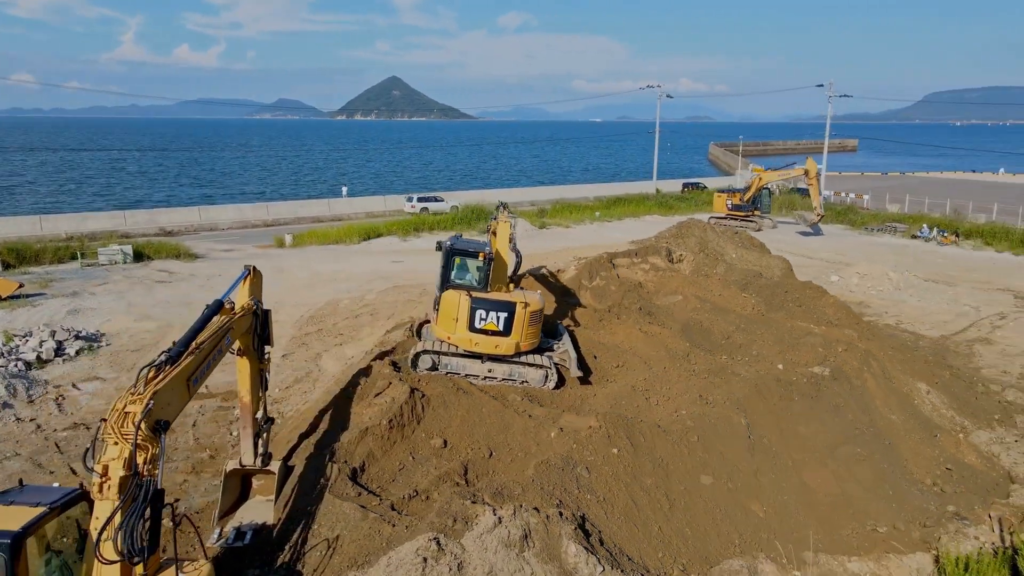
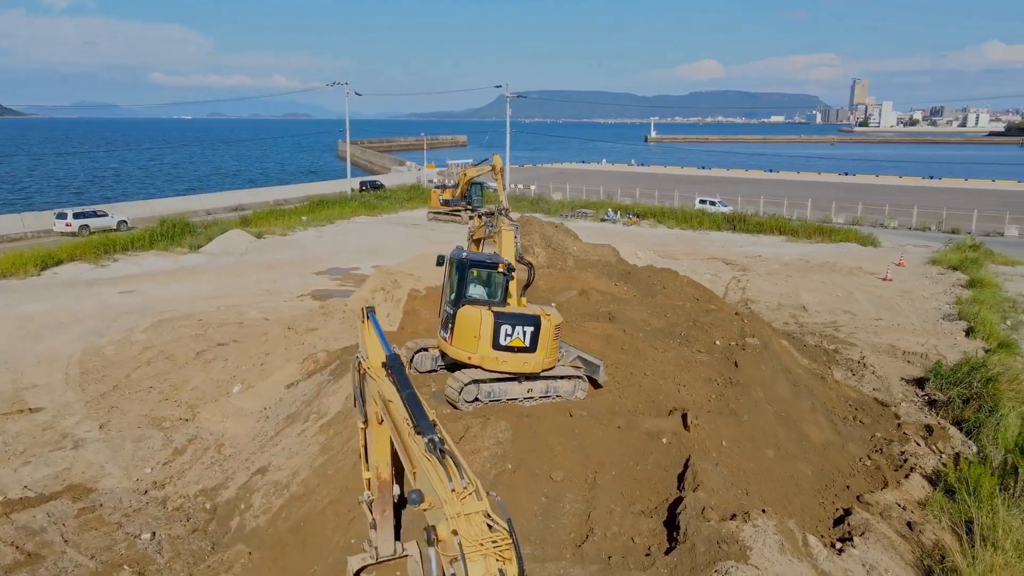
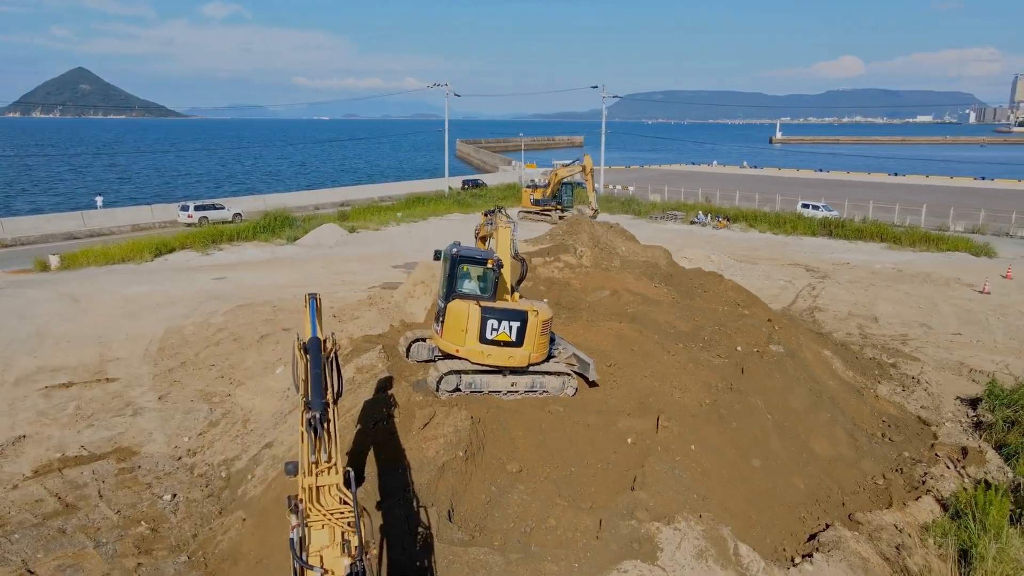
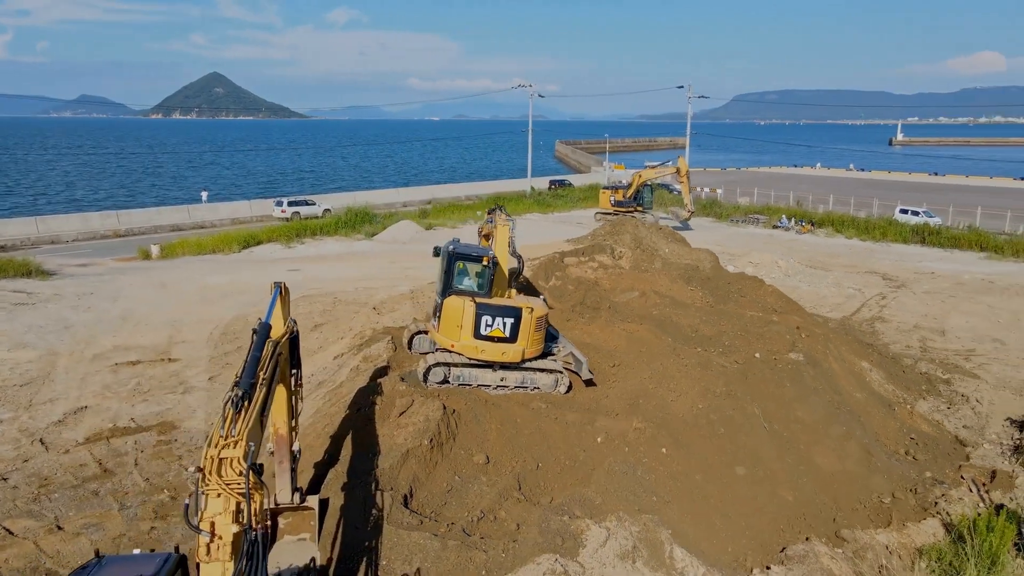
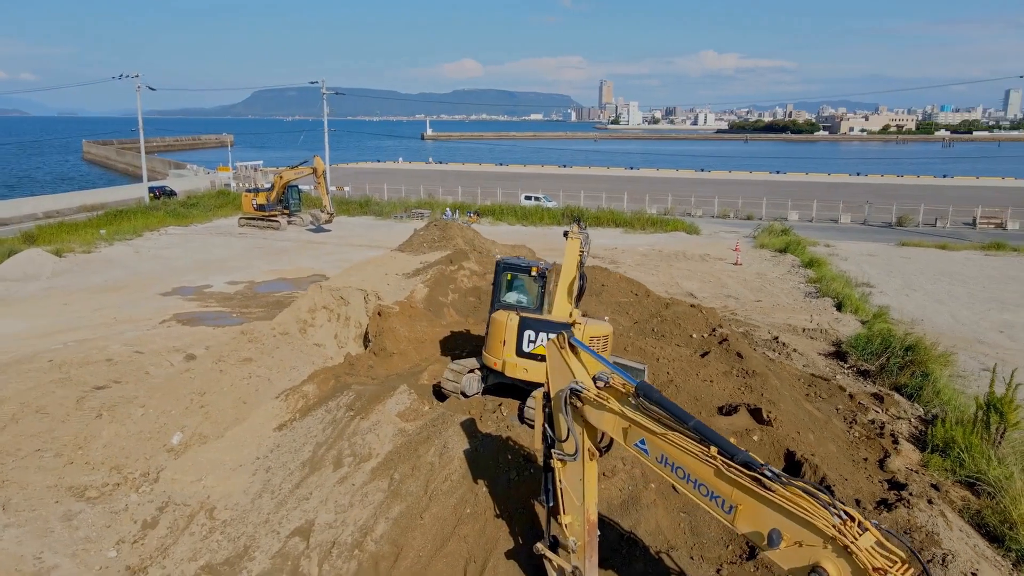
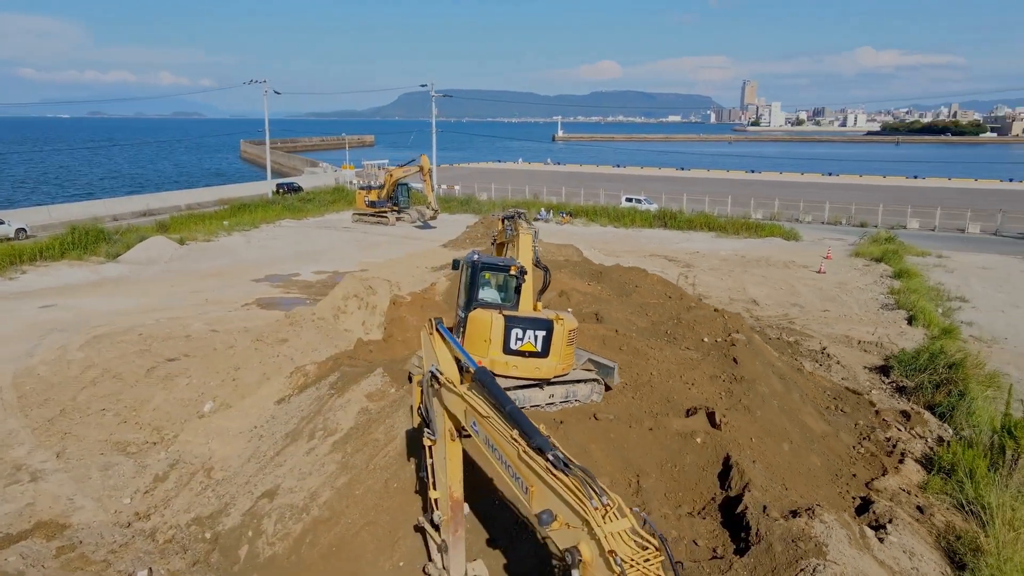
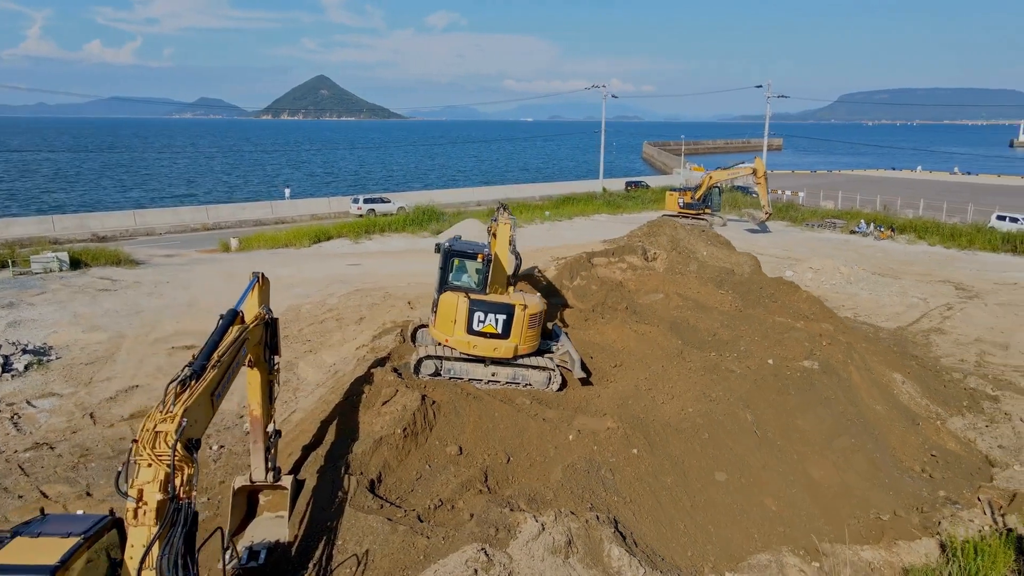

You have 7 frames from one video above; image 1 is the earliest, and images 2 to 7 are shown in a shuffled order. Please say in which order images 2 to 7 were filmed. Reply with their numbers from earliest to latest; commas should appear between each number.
7, 4, 3, 2, 6, 5
